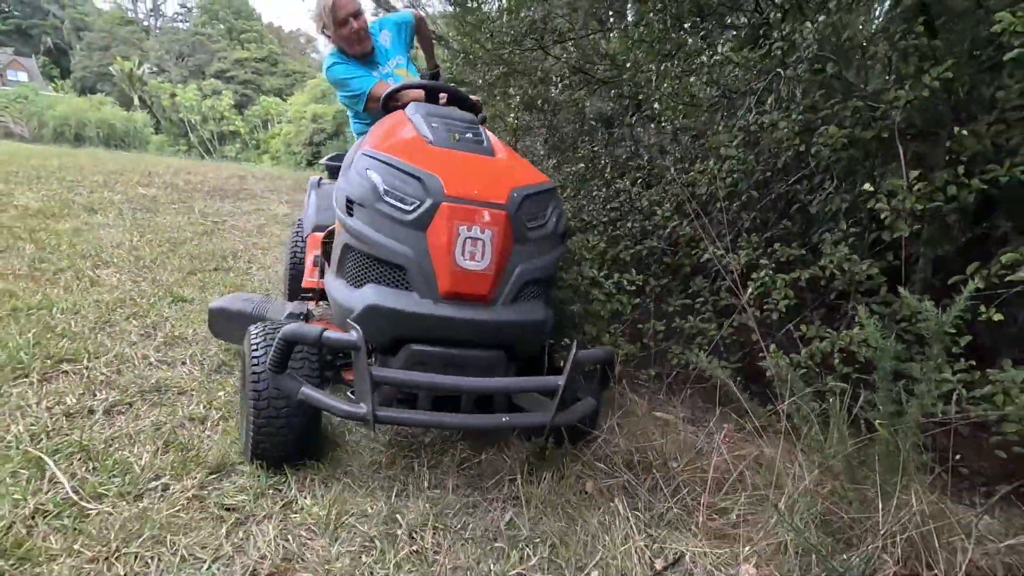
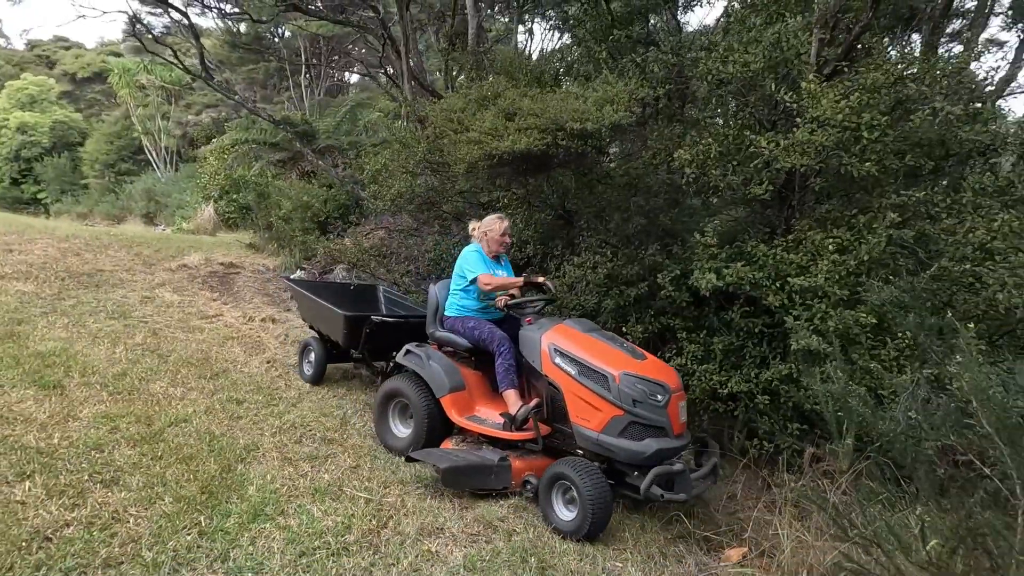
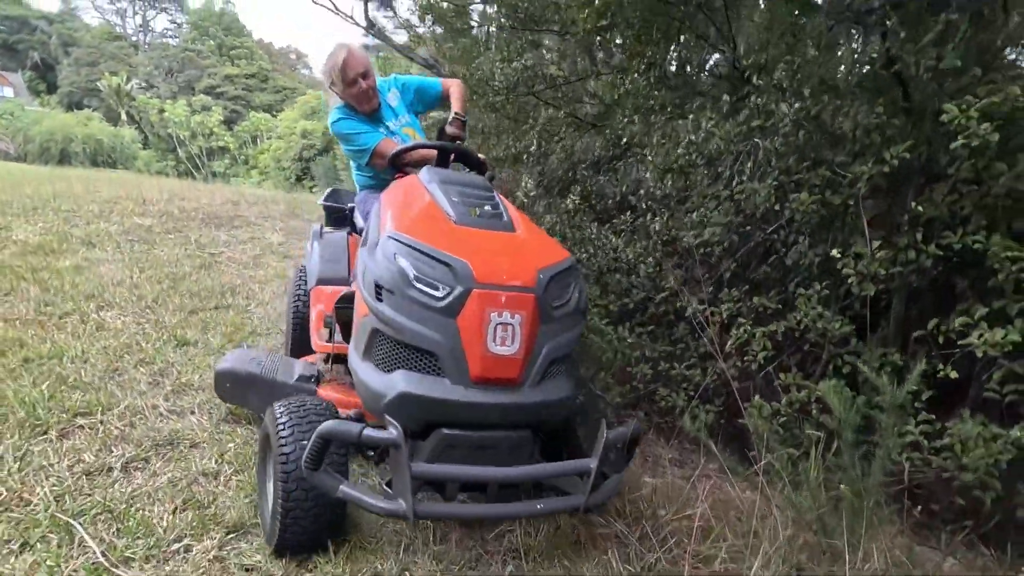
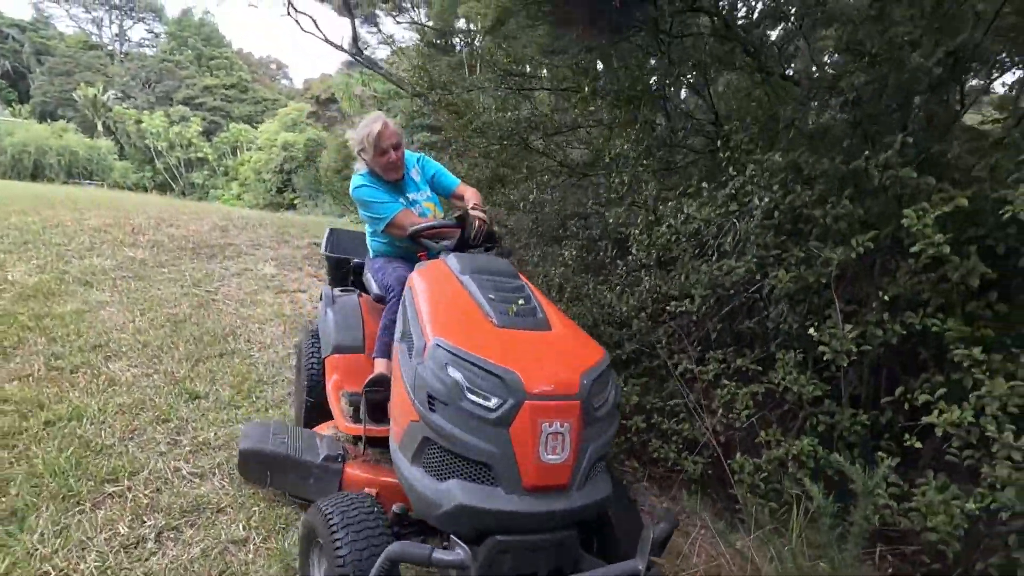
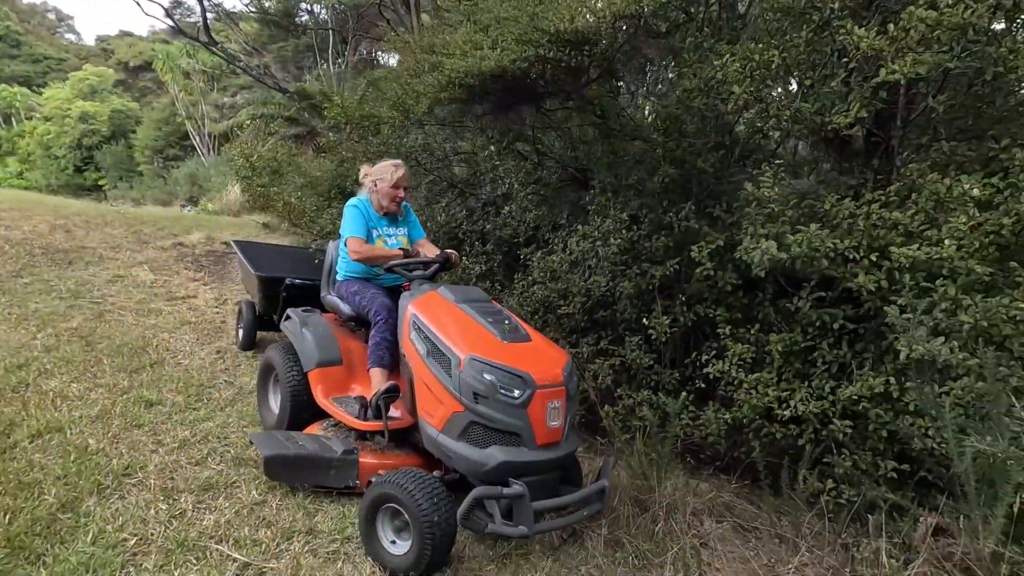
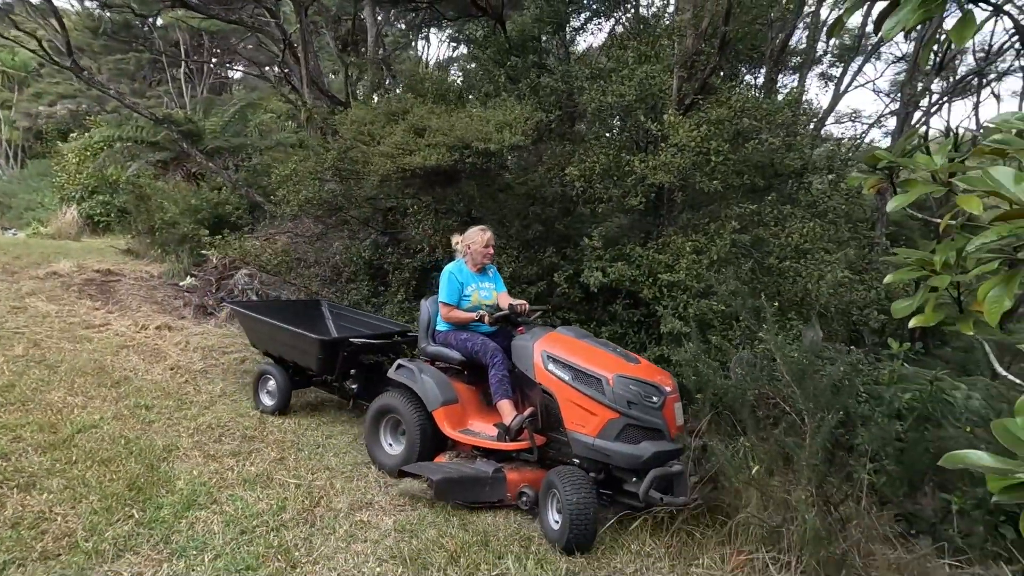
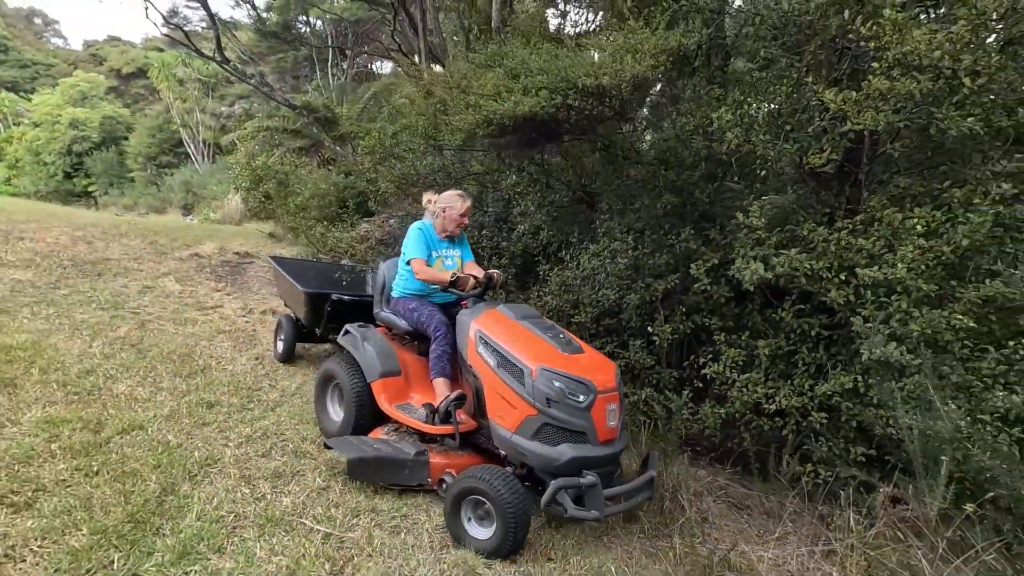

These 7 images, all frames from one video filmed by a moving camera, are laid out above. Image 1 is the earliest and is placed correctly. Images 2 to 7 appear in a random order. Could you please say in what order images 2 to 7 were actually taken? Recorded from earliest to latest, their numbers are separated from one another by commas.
3, 4, 5, 7, 2, 6
